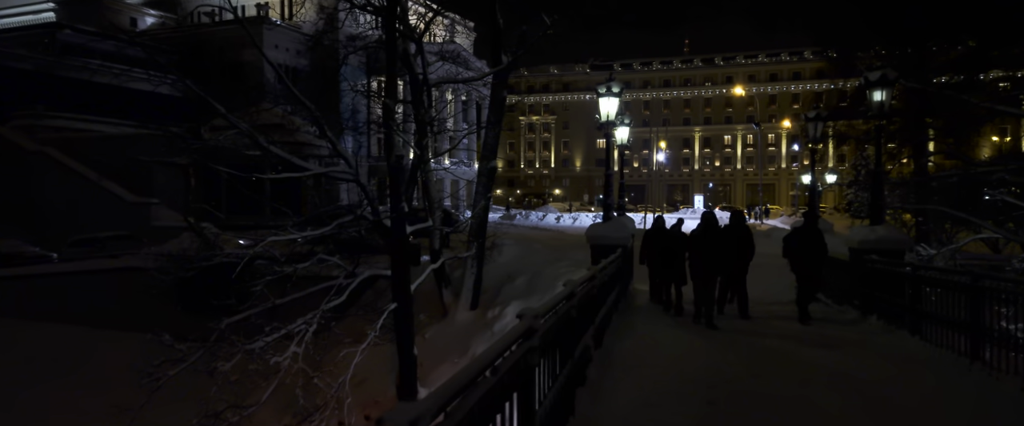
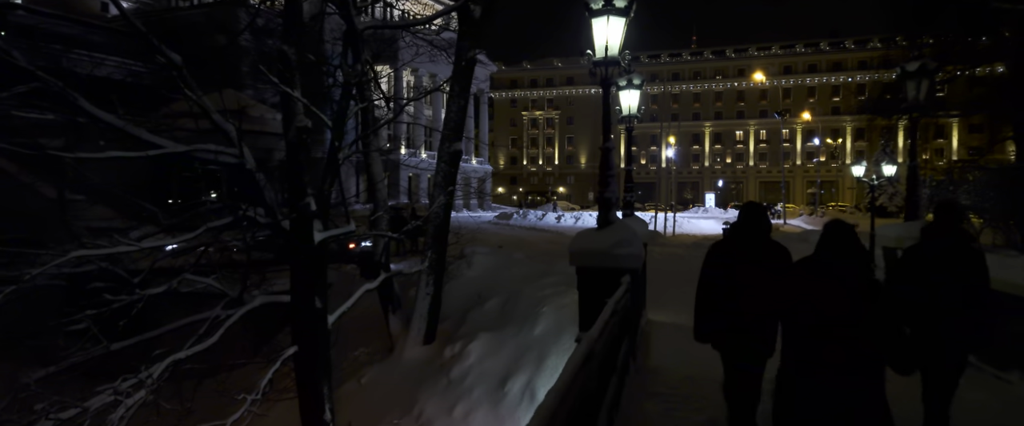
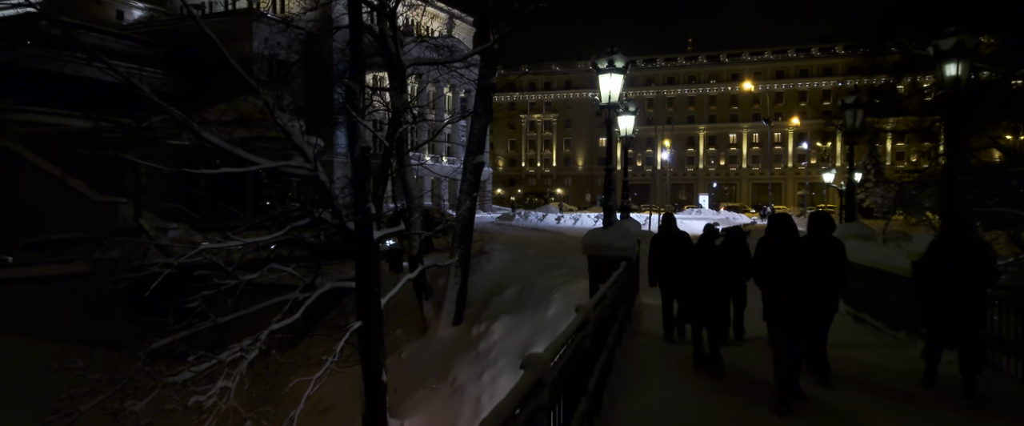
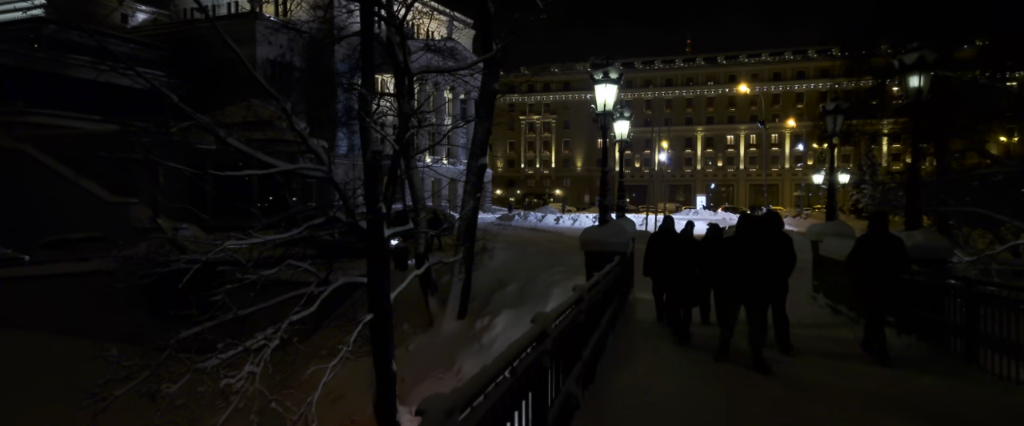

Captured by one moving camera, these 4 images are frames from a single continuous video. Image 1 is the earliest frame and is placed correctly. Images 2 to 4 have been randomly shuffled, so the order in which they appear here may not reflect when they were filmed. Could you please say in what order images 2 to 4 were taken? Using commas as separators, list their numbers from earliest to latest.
4, 3, 2
